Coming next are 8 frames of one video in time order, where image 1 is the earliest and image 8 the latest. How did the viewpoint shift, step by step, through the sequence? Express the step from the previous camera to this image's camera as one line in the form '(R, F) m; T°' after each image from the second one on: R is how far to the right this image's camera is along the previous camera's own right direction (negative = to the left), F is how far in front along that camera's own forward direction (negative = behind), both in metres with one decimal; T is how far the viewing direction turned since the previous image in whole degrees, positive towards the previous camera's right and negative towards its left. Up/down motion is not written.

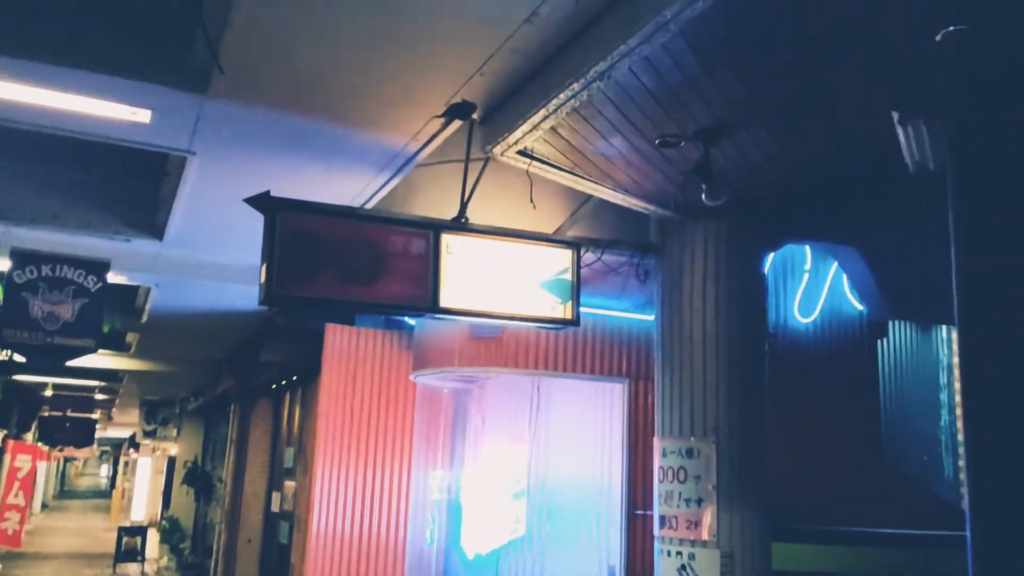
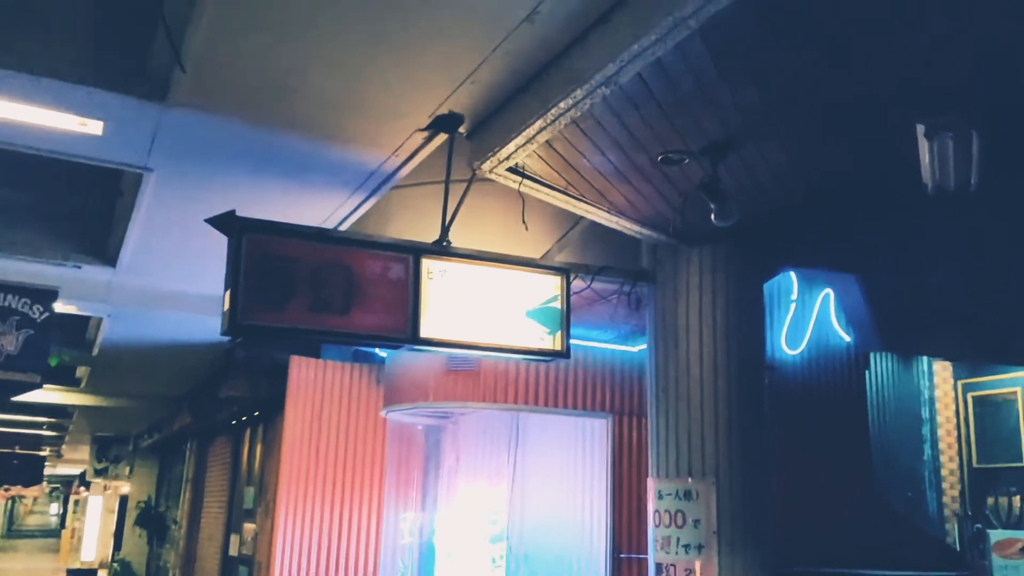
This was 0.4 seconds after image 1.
(-0.1, +0.4) m; +3°
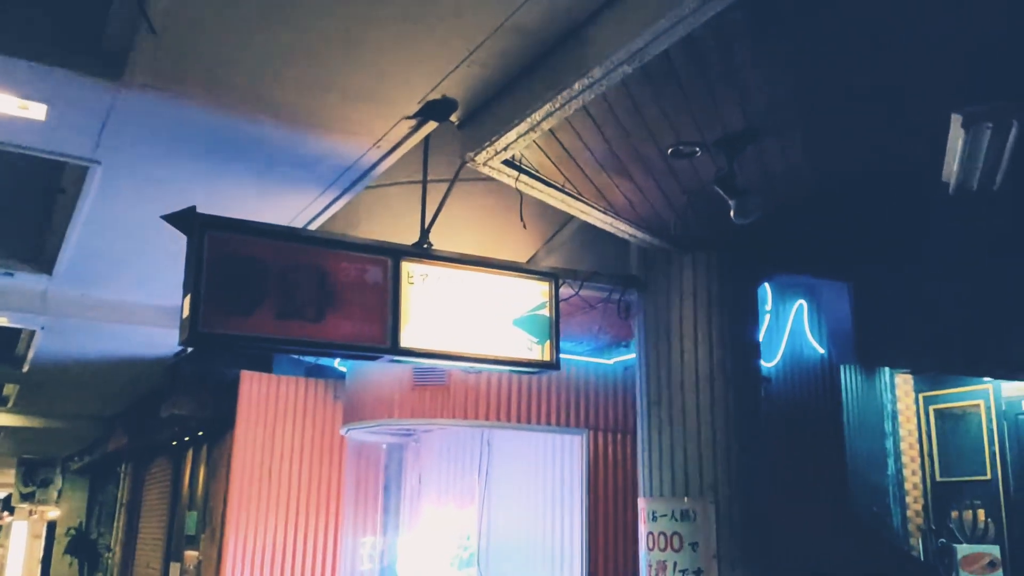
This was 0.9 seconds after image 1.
(-0.2, +0.4) m; +4°
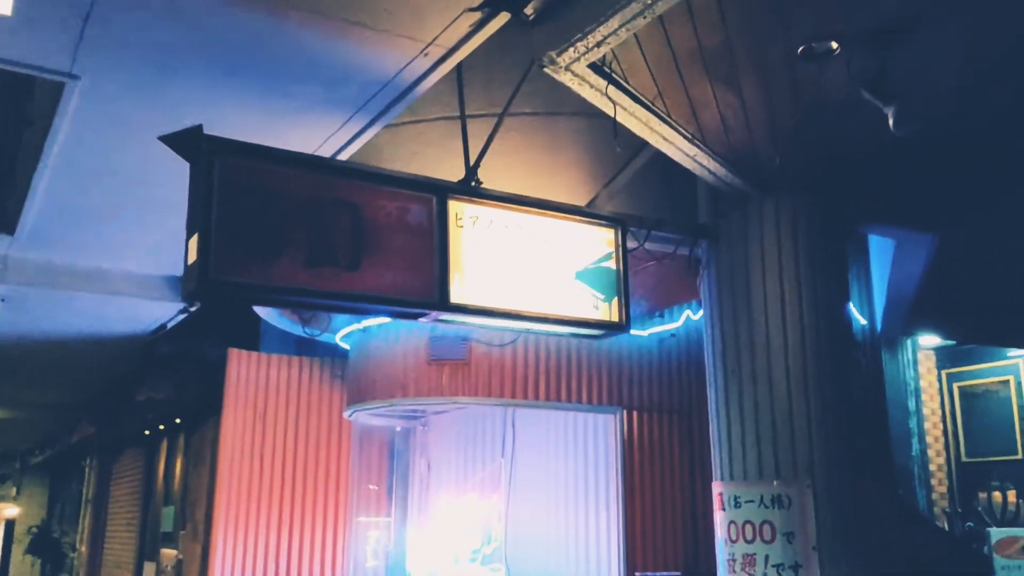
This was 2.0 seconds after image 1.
(-0.5, +0.7) m; +2°
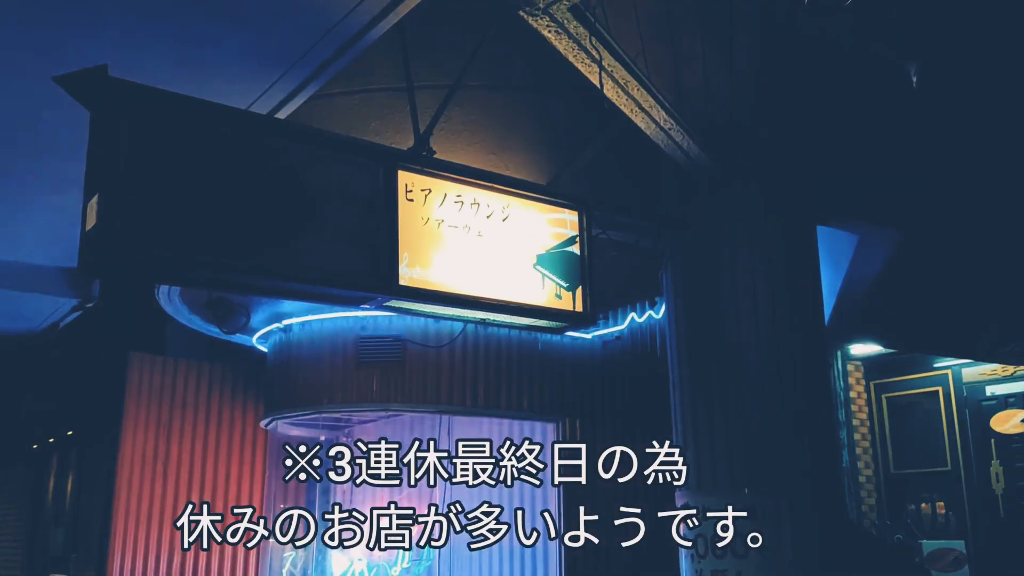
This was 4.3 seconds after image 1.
(-0.2, +0.5) m; +6°
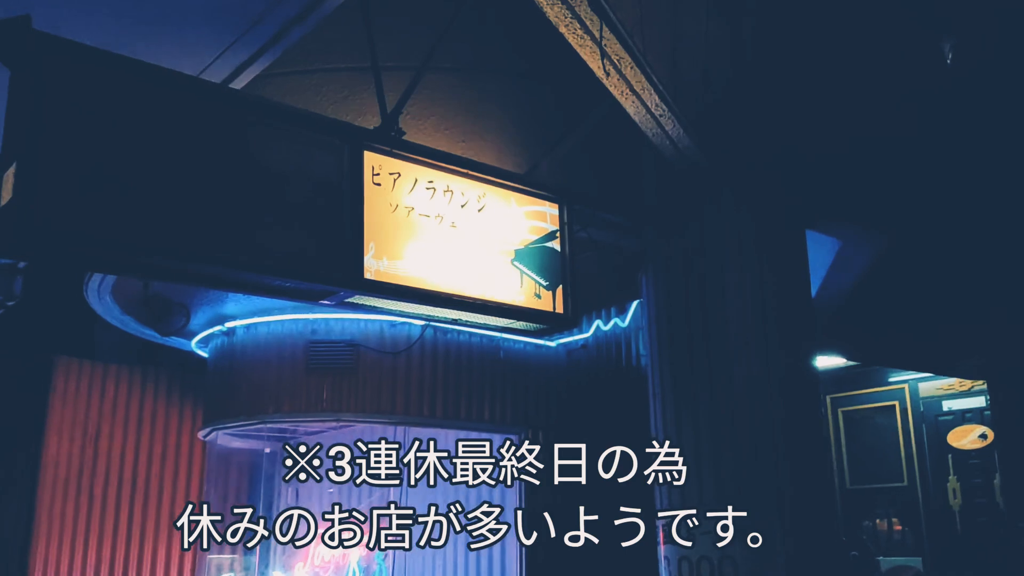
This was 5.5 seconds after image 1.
(-0.1, +0.3) m; +4°
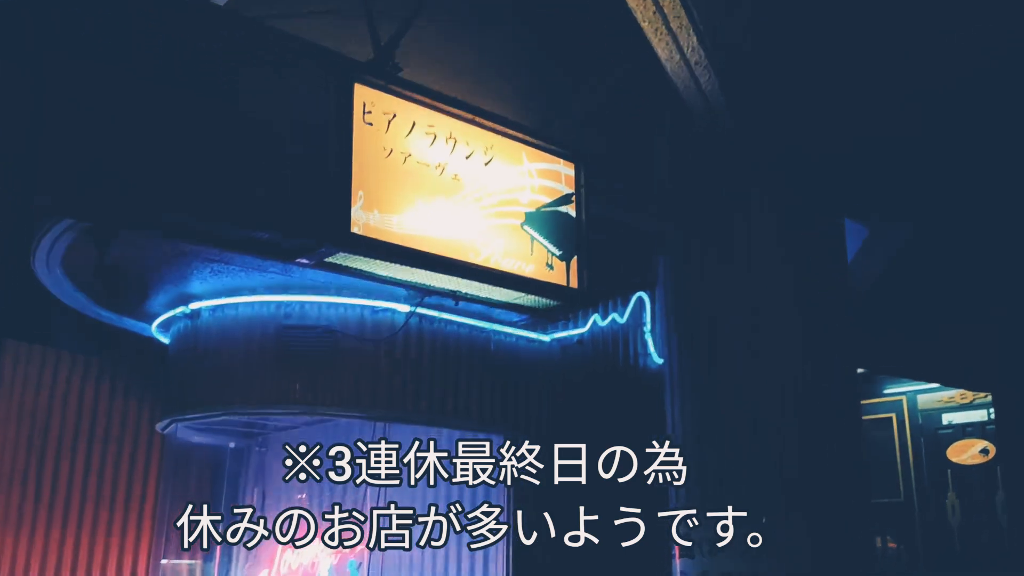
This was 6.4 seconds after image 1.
(-0.1, +0.5) m; +2°
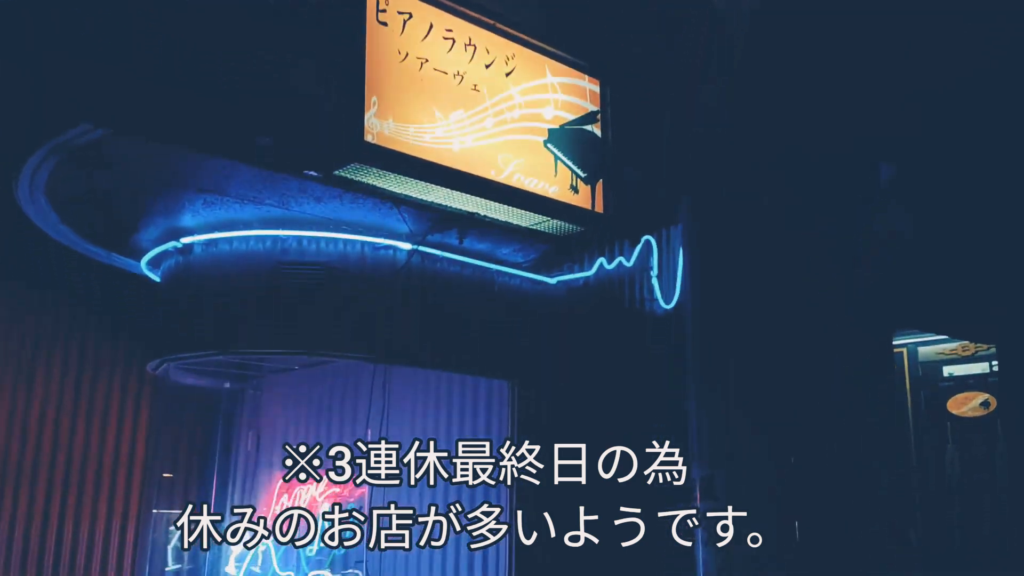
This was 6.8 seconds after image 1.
(-0.1, +0.2) m; +1°
